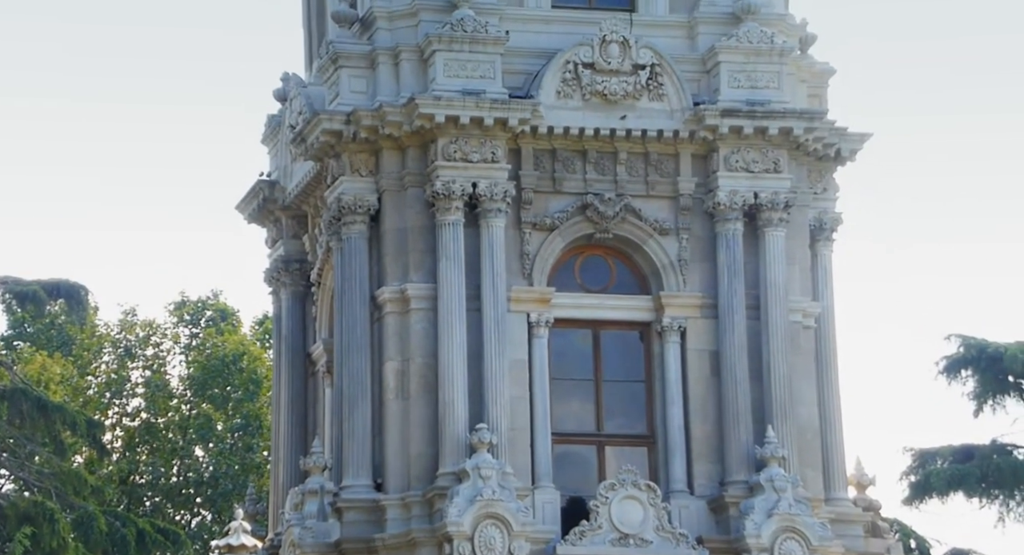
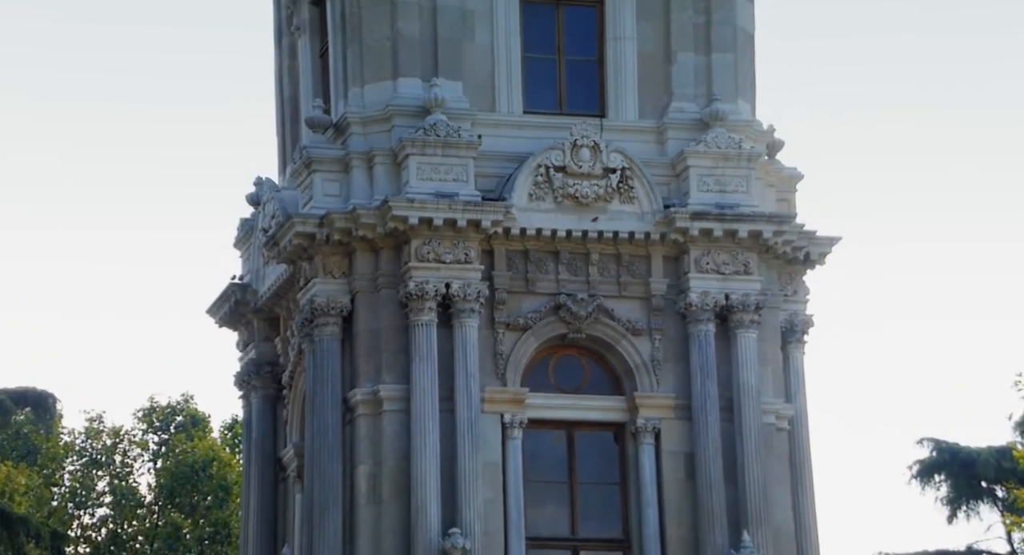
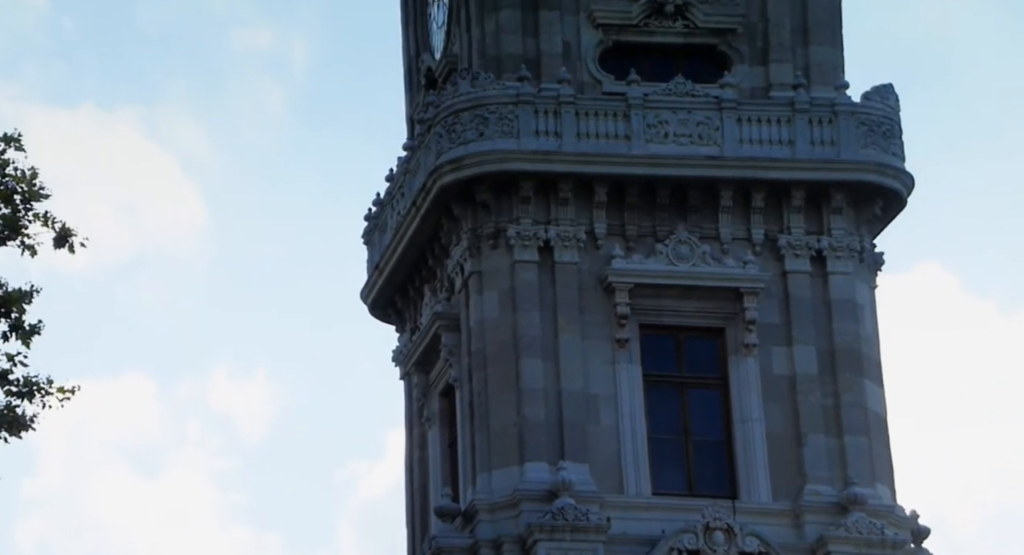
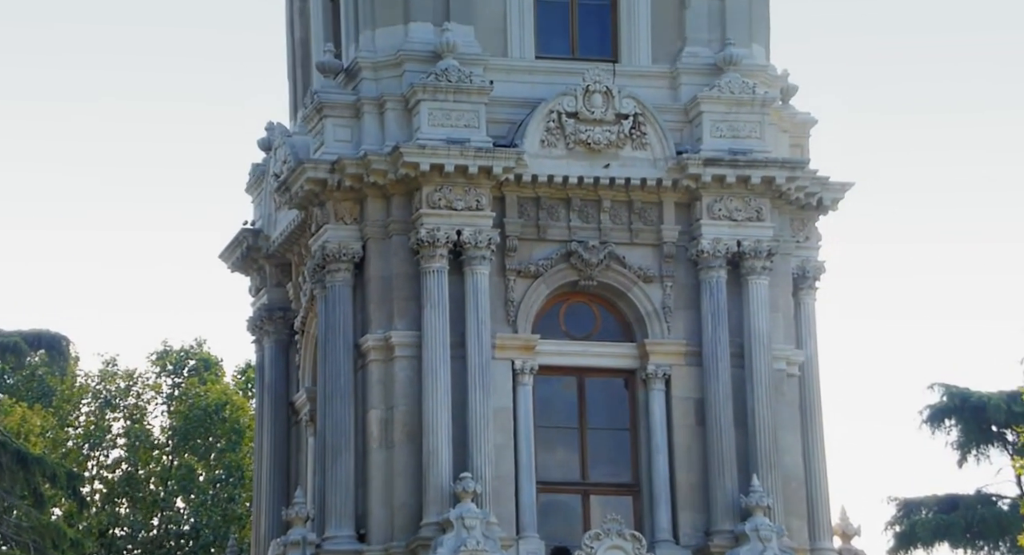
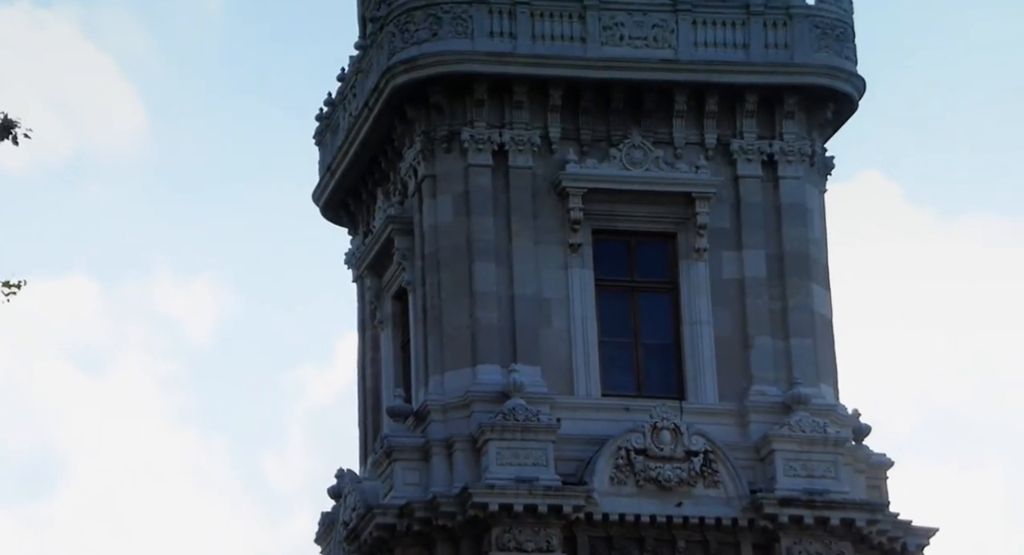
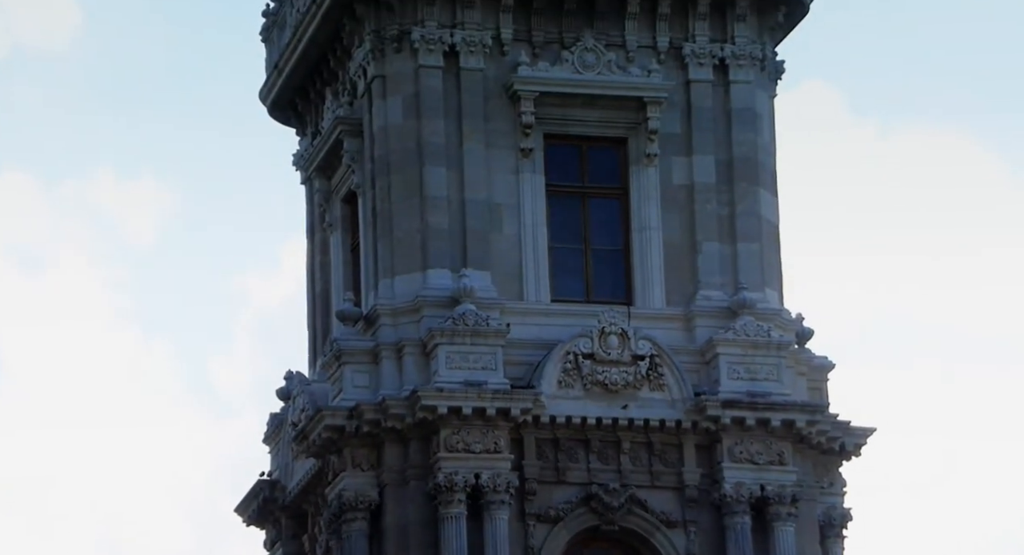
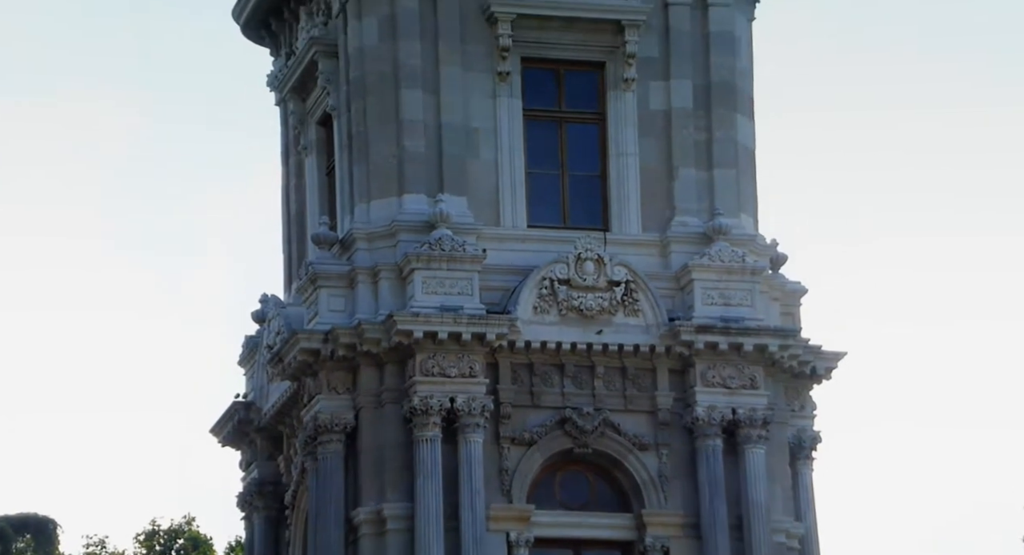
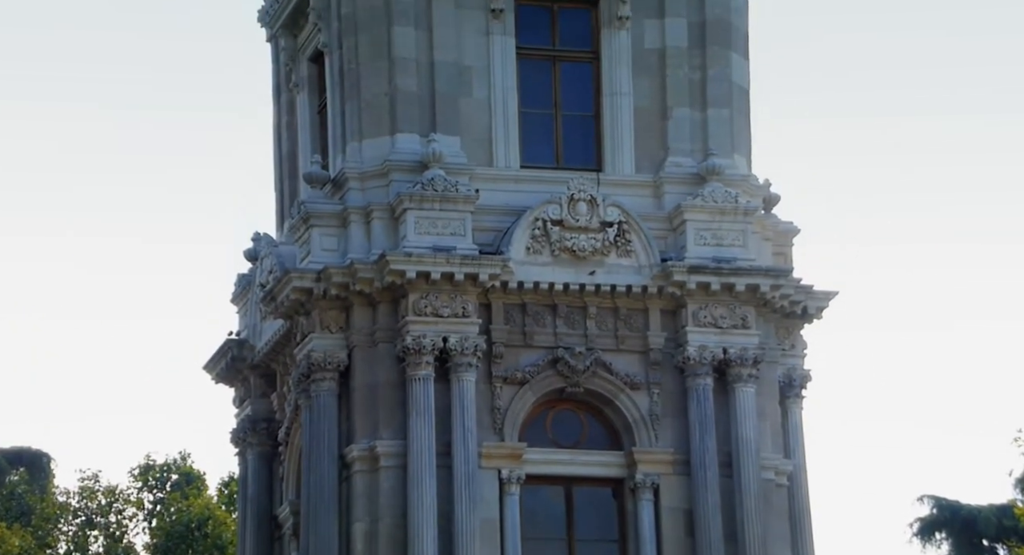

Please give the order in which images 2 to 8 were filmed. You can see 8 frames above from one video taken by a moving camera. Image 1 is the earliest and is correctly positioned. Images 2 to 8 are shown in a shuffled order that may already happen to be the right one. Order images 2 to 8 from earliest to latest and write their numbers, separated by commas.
4, 2, 8, 7, 6, 5, 3
